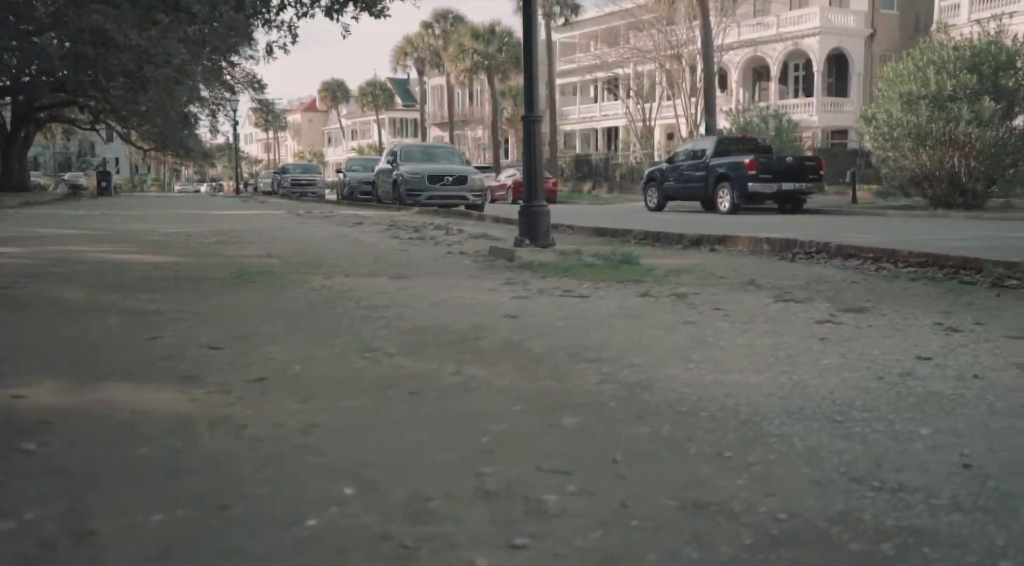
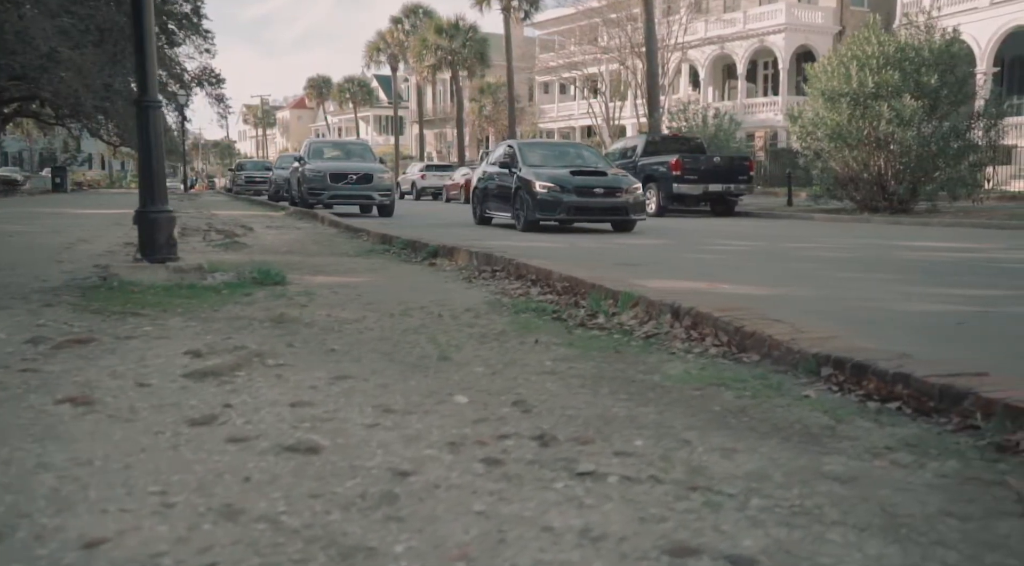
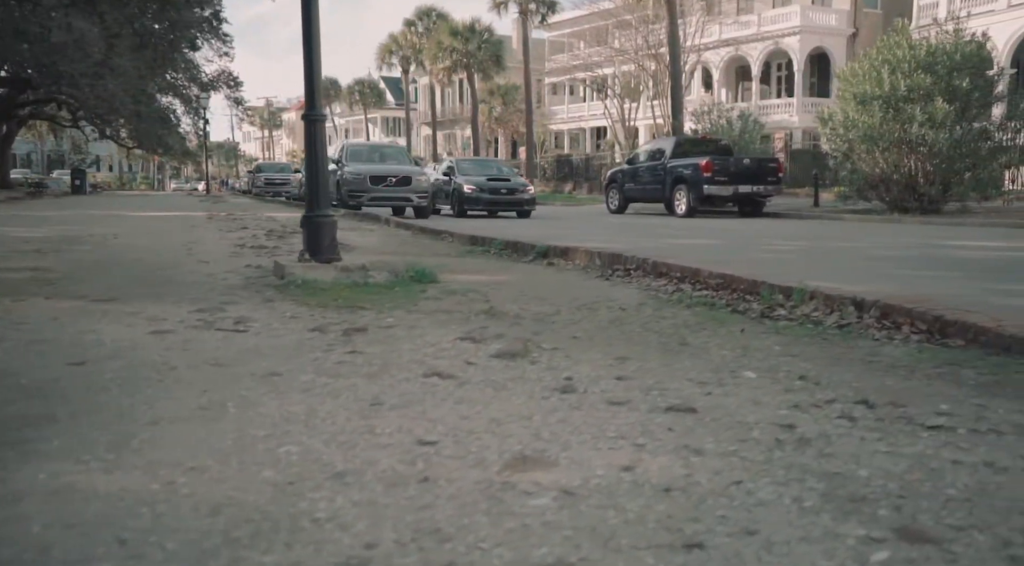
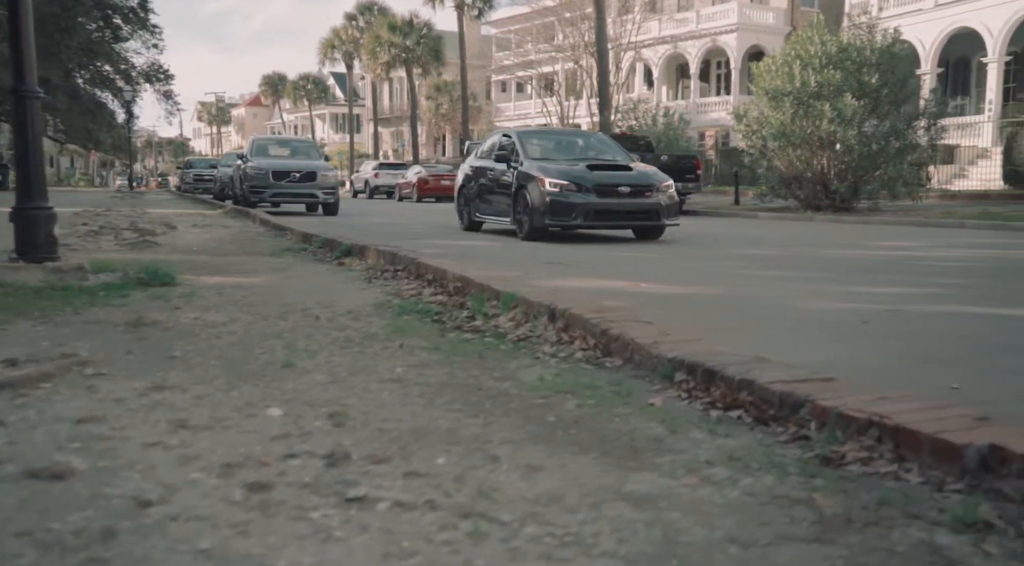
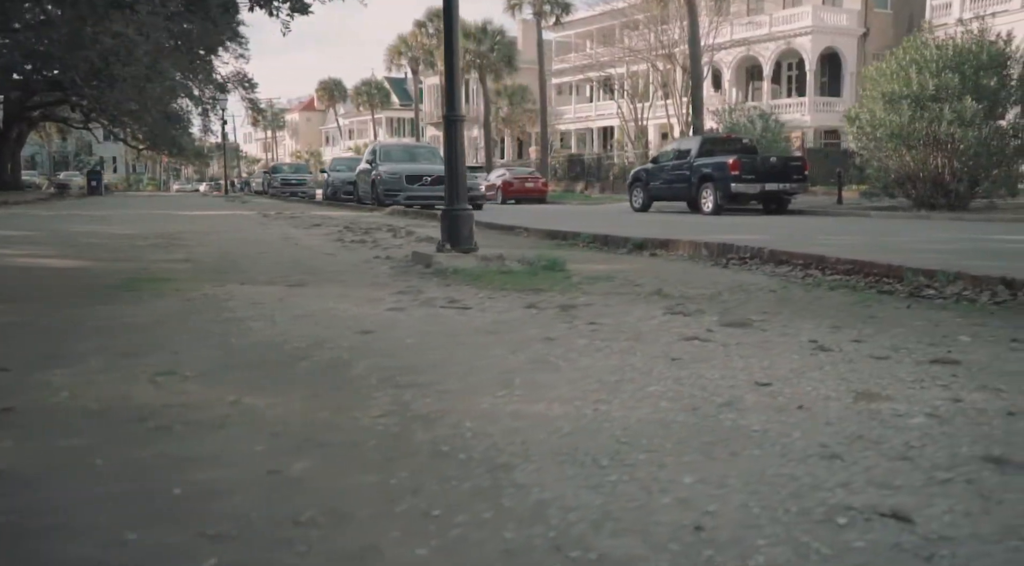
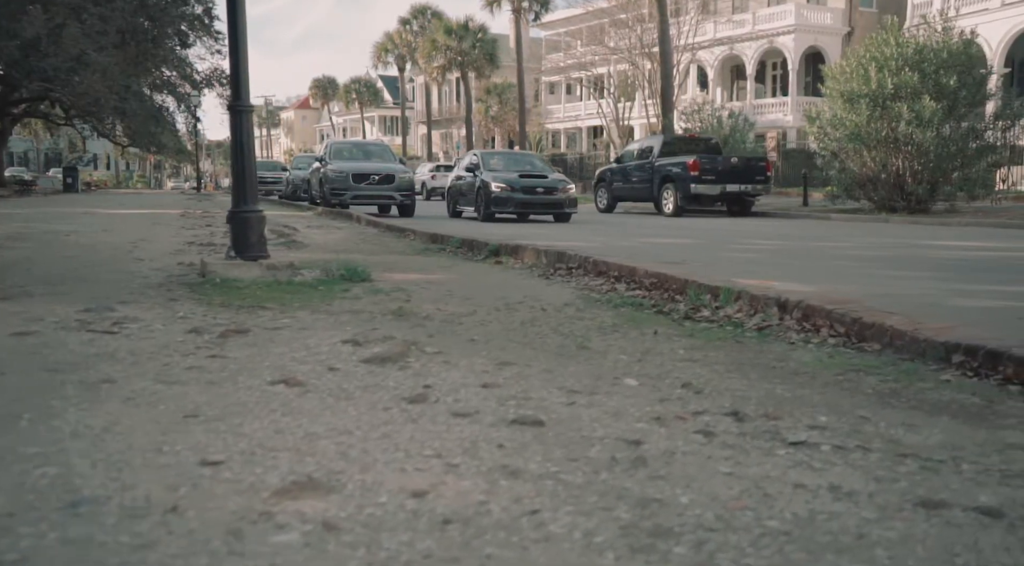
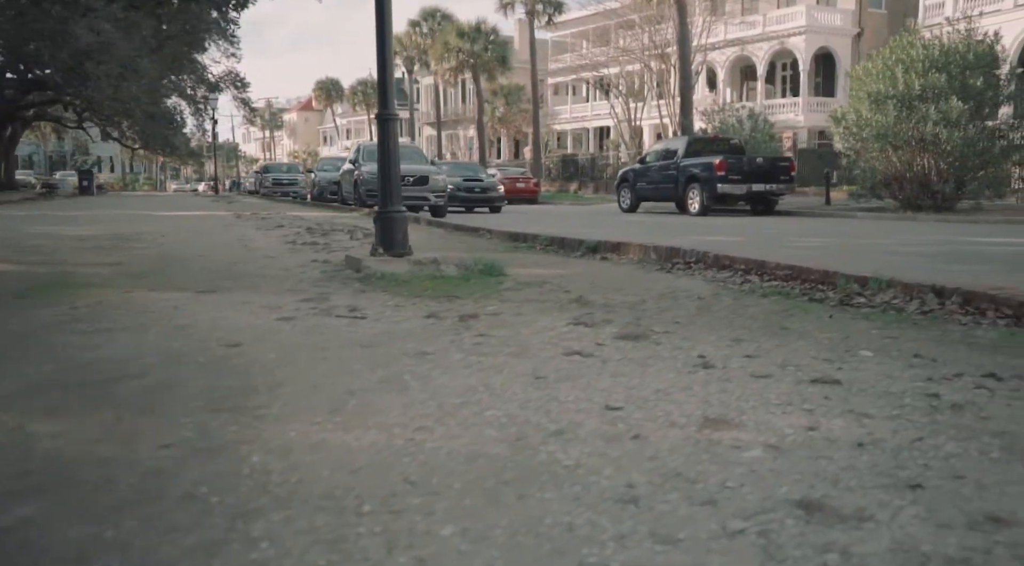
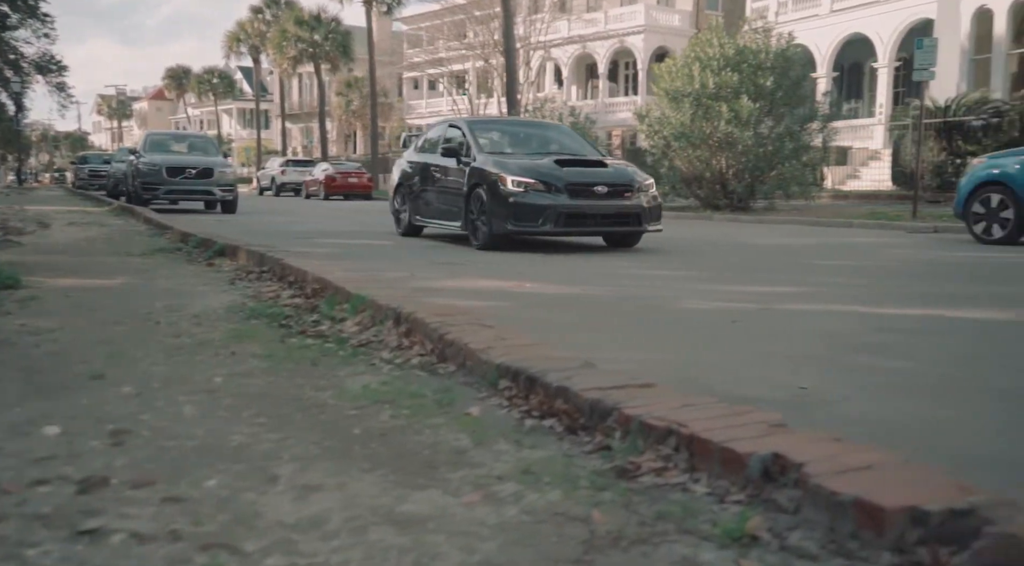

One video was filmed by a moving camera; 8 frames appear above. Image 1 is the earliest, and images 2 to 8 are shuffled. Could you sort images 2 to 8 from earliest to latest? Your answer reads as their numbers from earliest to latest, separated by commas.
5, 7, 3, 6, 2, 4, 8
